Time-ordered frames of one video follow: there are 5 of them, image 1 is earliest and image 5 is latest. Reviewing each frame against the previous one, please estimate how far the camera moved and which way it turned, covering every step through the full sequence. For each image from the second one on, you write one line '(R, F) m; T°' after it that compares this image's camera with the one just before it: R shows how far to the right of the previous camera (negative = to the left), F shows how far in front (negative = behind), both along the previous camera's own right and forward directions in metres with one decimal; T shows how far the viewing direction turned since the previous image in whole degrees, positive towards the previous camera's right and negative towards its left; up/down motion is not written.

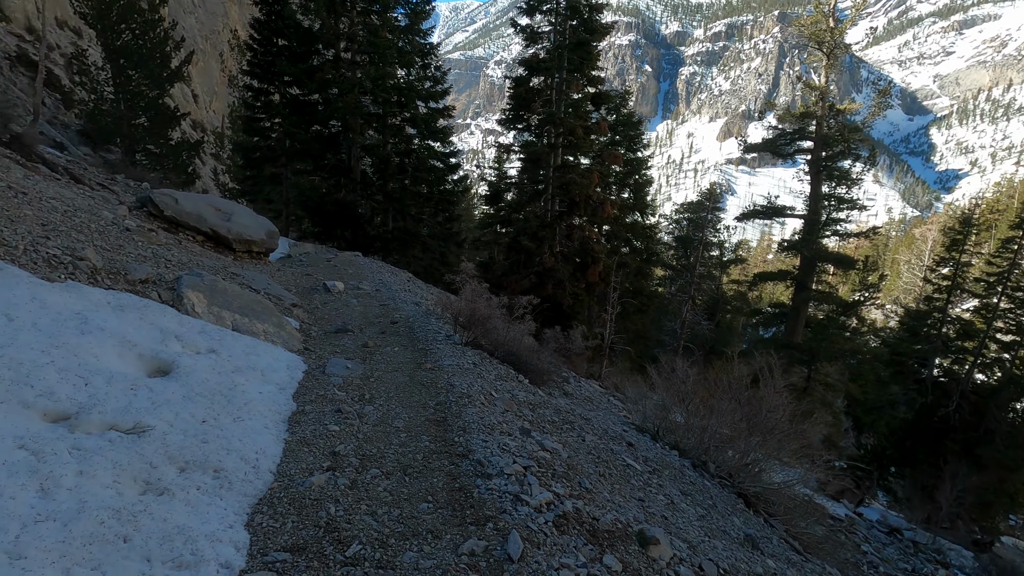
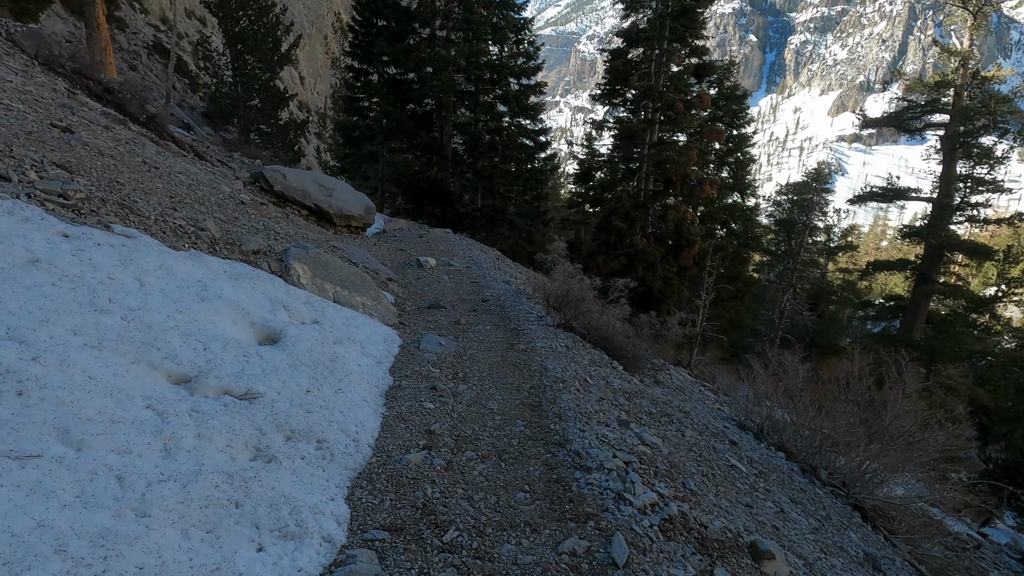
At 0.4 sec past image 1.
(-0.2, +0.2) m; -9°
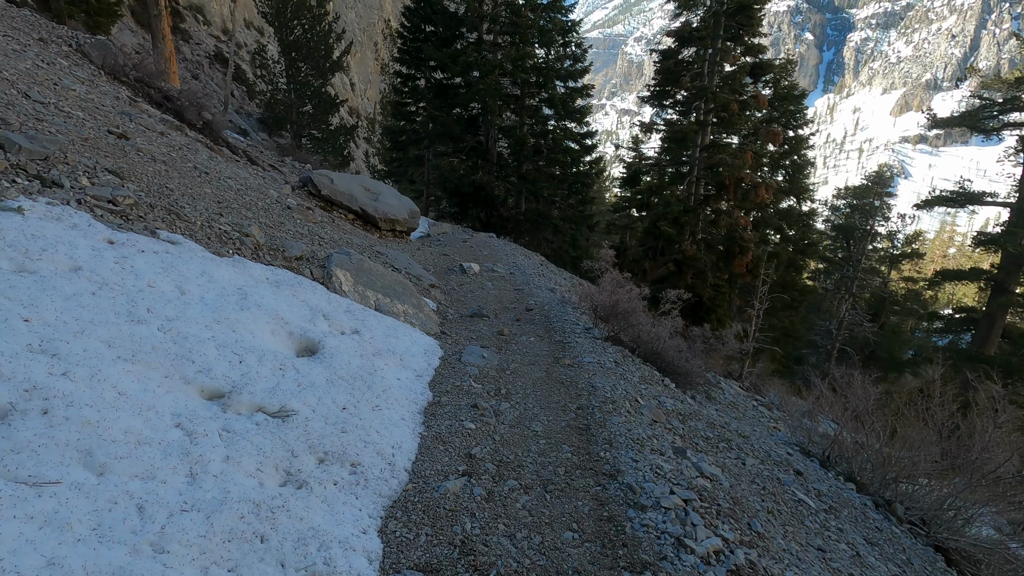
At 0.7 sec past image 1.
(0.0, +0.3) m; -5°
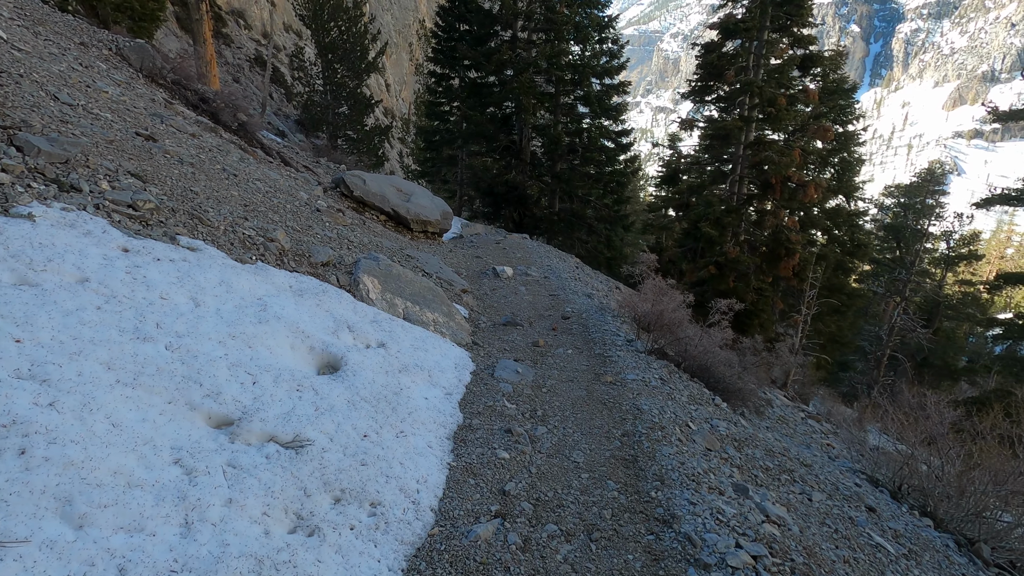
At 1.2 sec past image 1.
(-0.1, +0.4) m; -3°
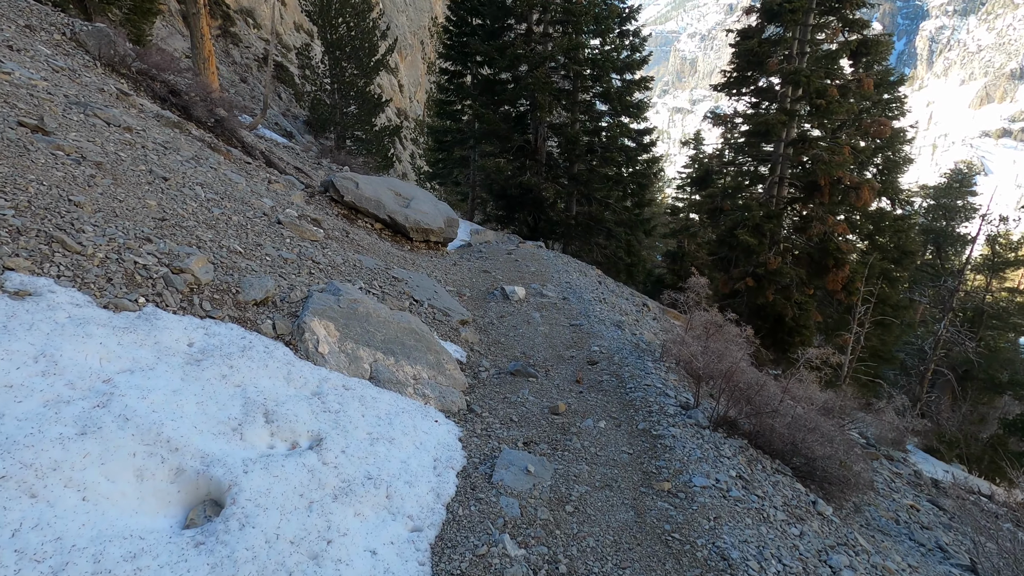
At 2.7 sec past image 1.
(0.0, +1.8) m; -2°
